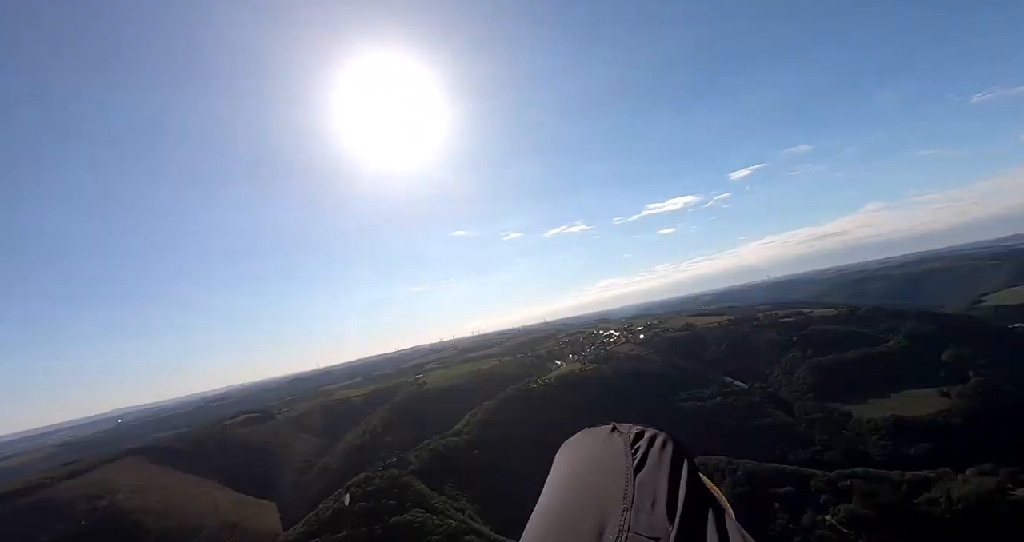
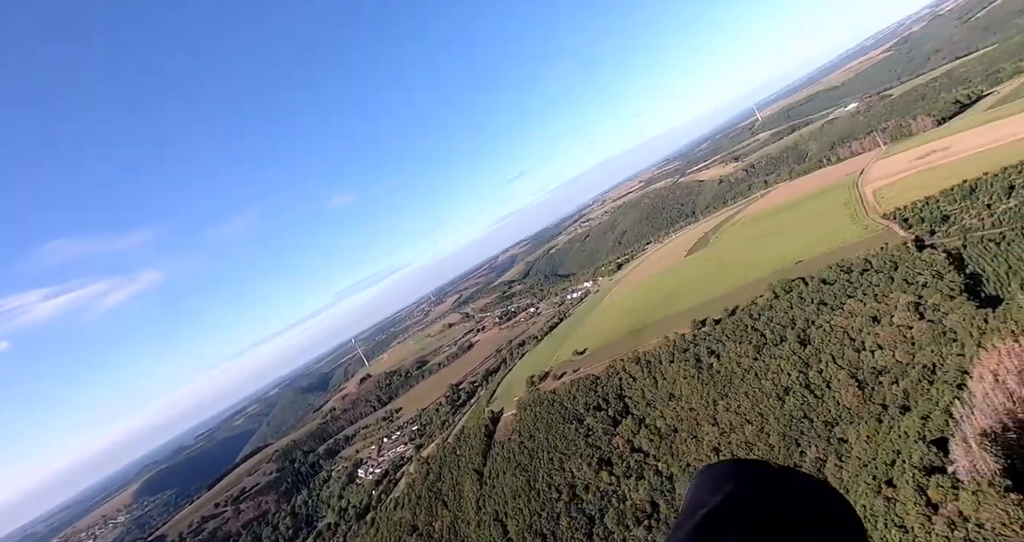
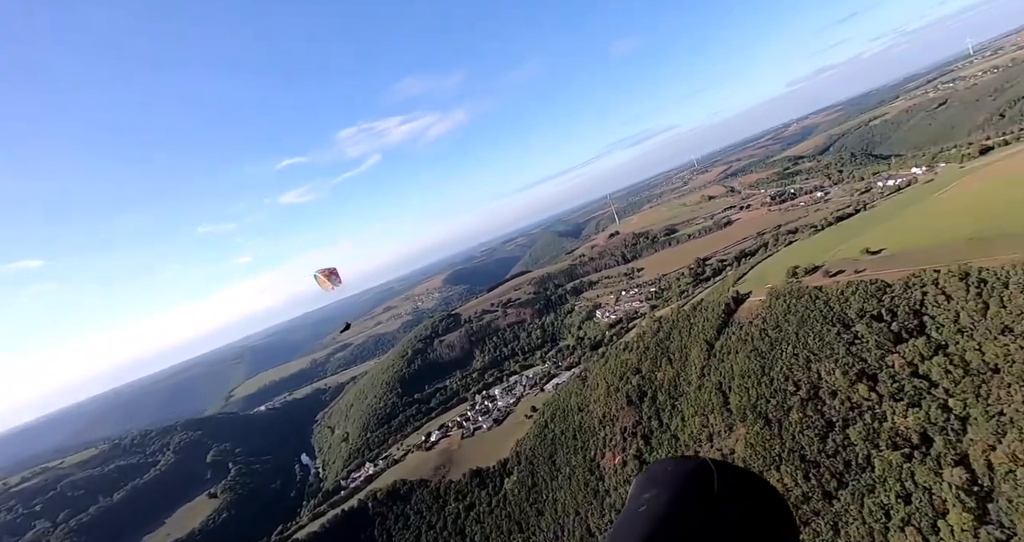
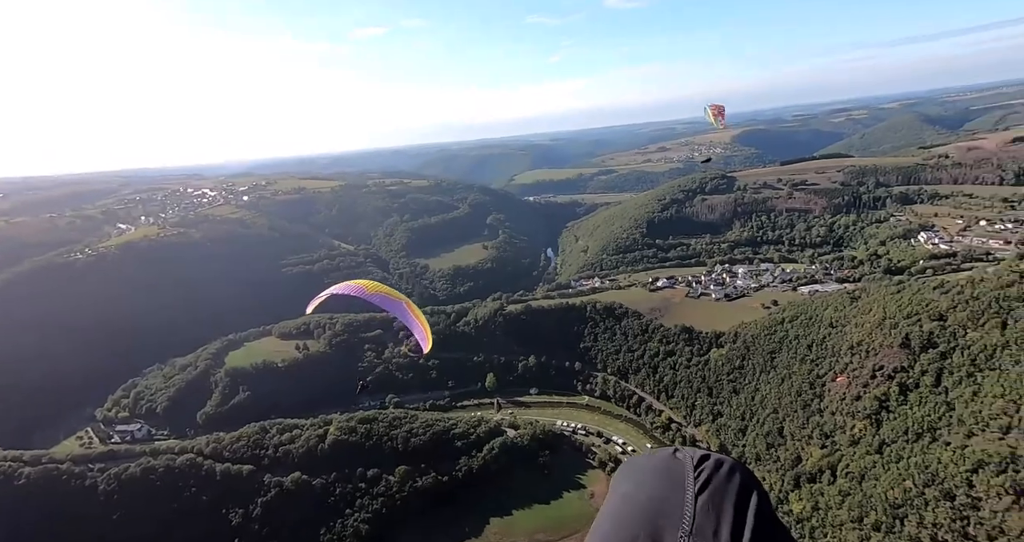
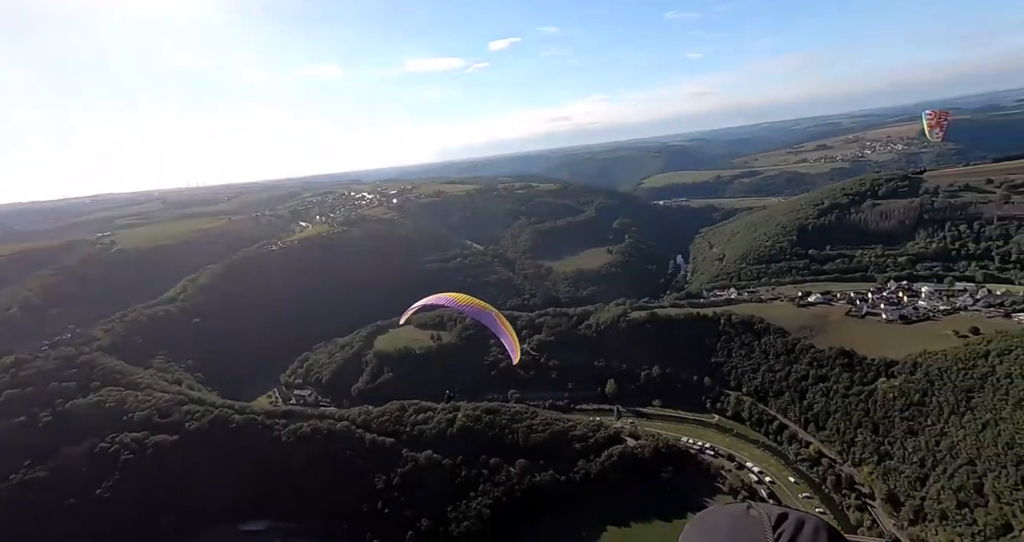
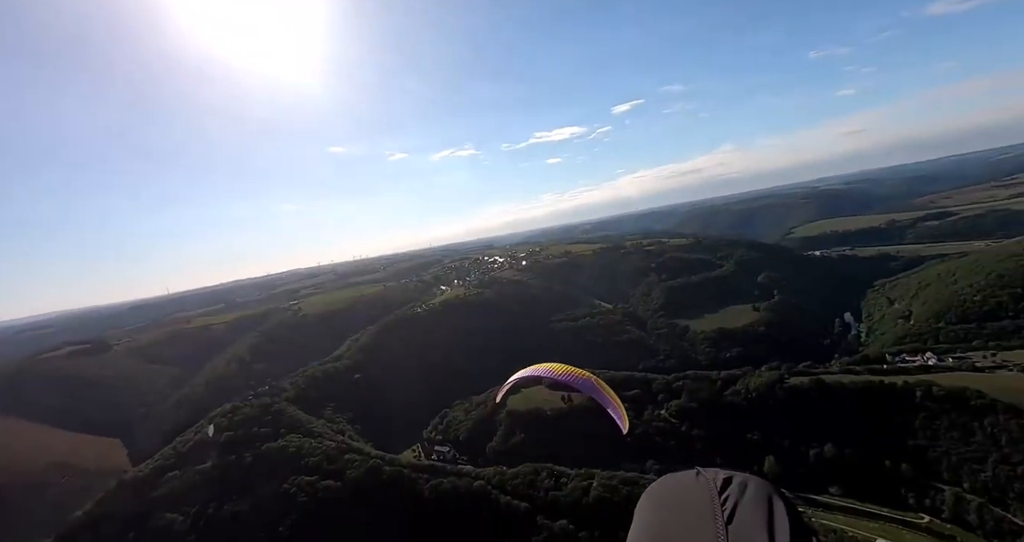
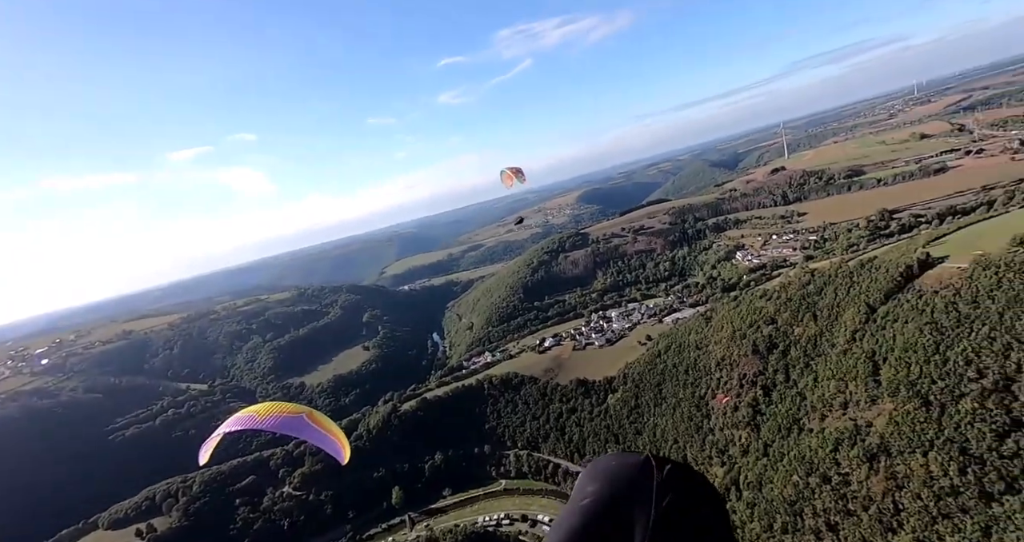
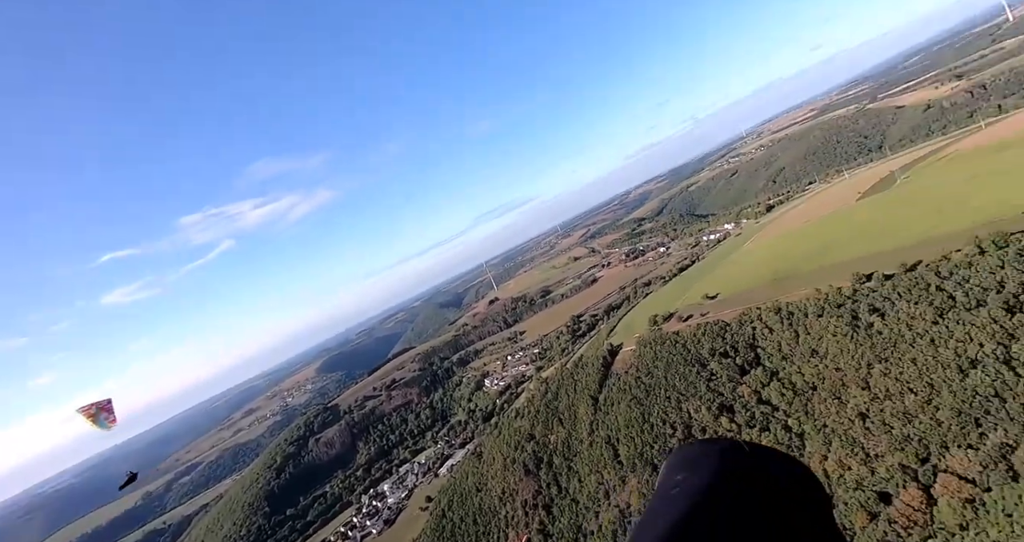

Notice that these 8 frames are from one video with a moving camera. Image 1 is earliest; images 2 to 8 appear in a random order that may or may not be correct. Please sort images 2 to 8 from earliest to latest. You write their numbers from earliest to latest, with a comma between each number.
6, 5, 4, 7, 3, 8, 2
